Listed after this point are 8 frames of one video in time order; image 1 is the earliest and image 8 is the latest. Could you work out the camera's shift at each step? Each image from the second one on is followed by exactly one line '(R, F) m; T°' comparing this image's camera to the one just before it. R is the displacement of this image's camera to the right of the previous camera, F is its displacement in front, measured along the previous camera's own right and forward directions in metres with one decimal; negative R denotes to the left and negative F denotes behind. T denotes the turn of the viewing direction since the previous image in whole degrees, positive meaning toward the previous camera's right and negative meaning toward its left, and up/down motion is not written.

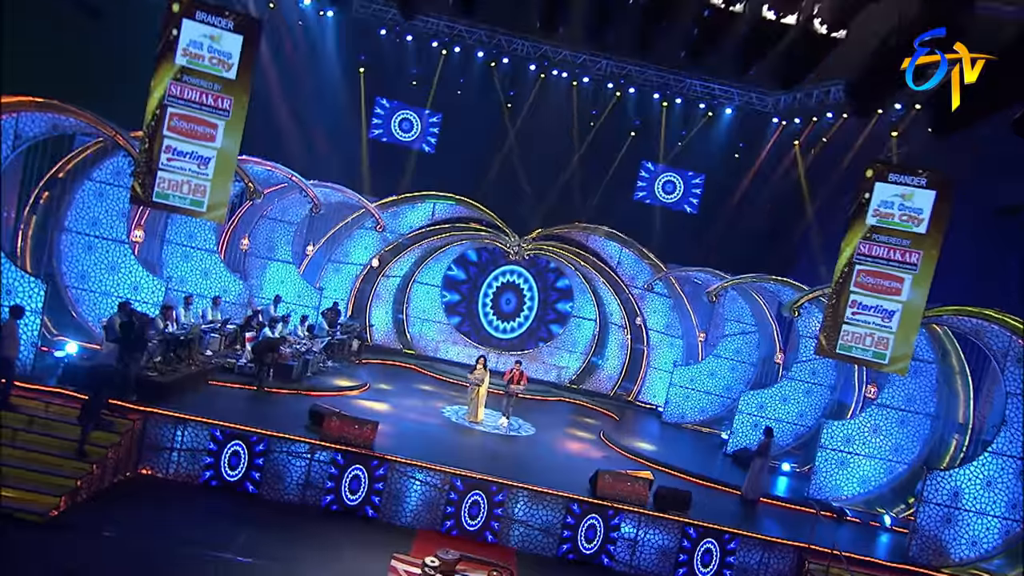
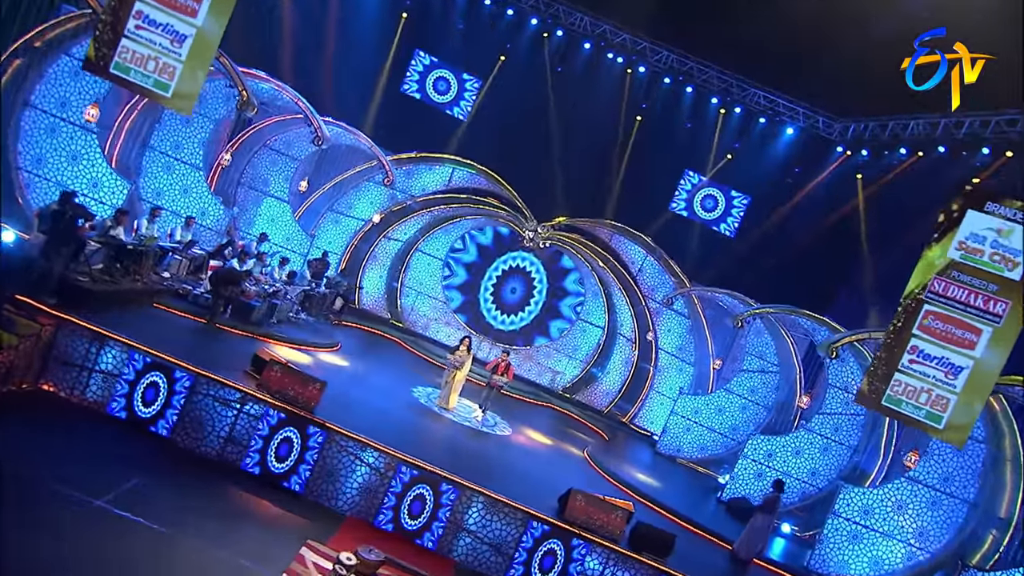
(+0.3, +1.7) m; -1°
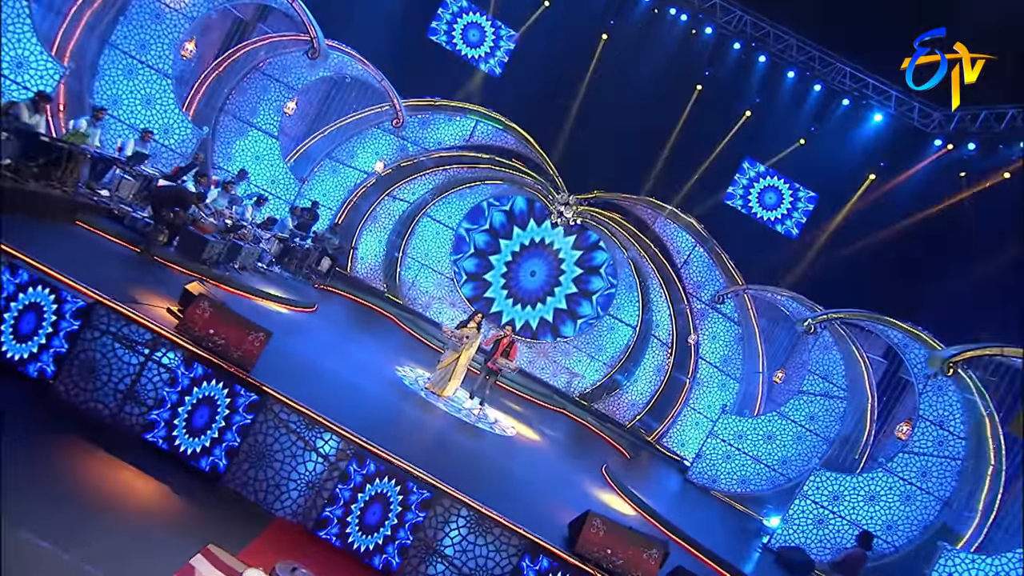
(0.0, +2.6) m; -1°
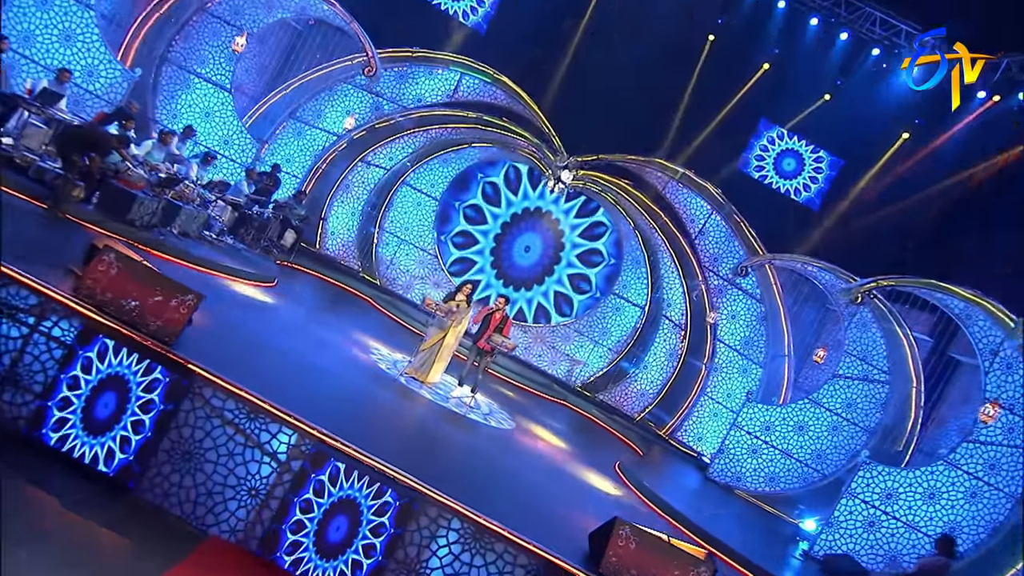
(-0.1, +1.7) m; +1°
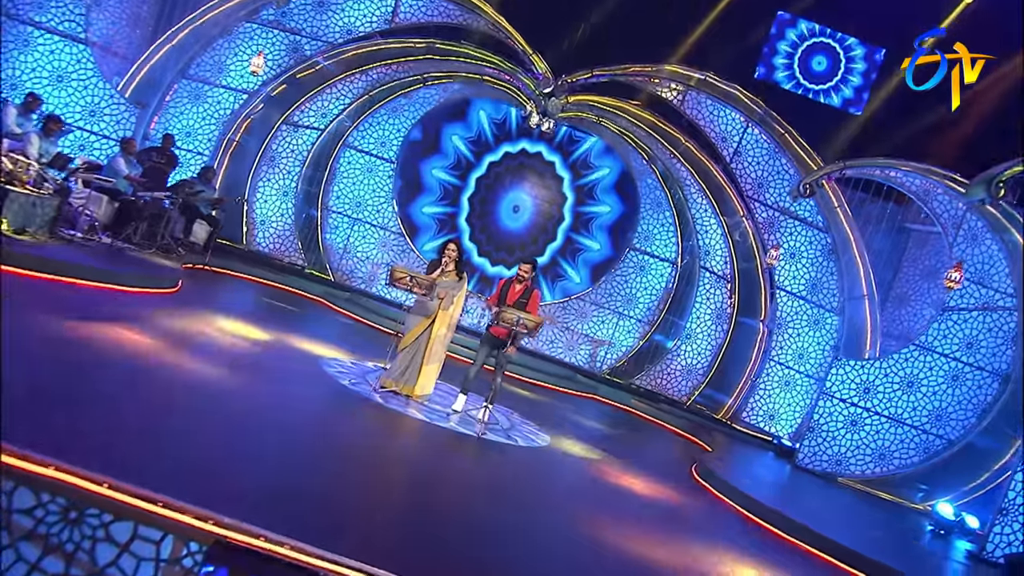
(-0.4, +2.8) m; +2°
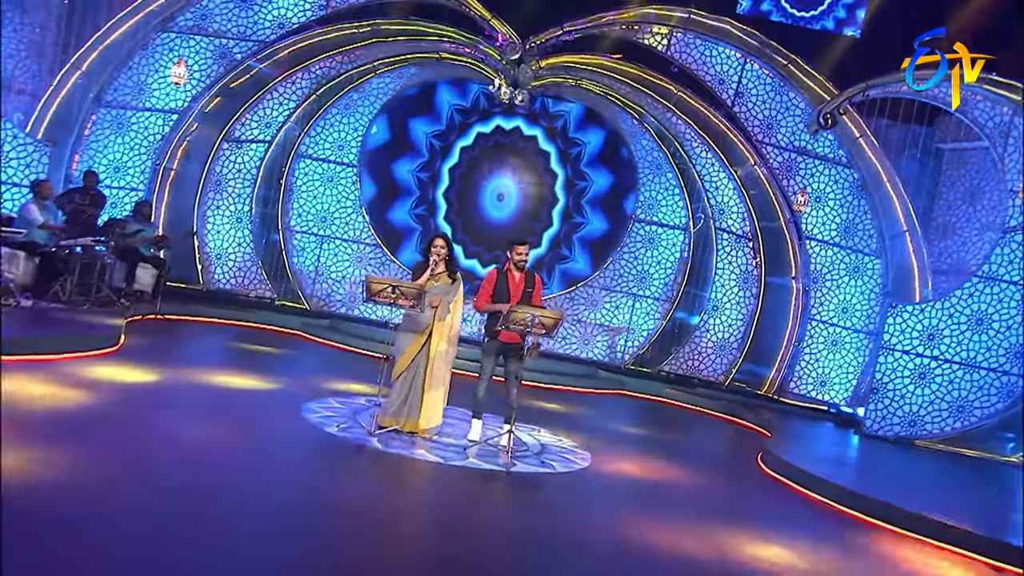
(-0.1, +1.1) m; +1°
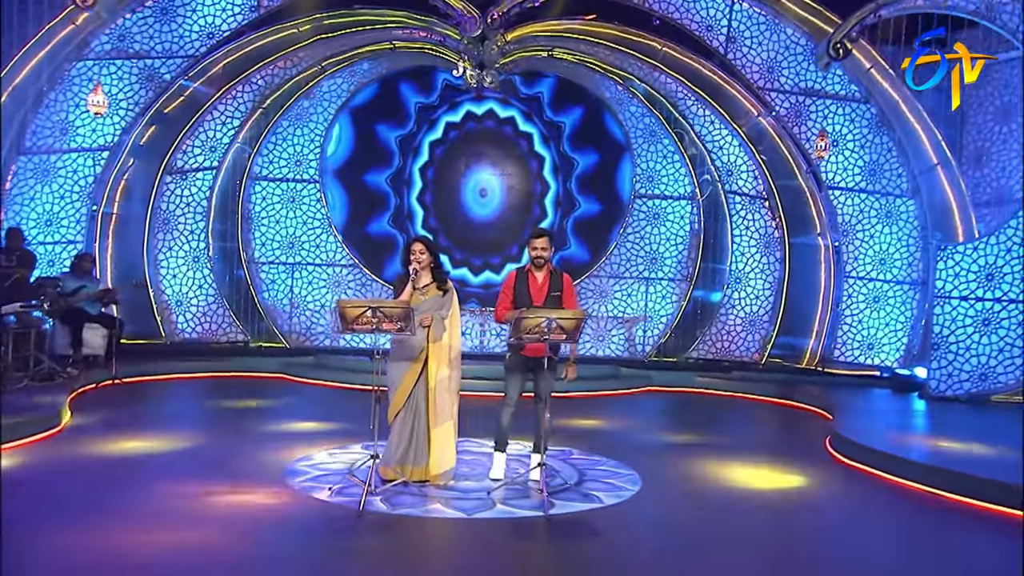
(-0.1, +0.9) m; +1°
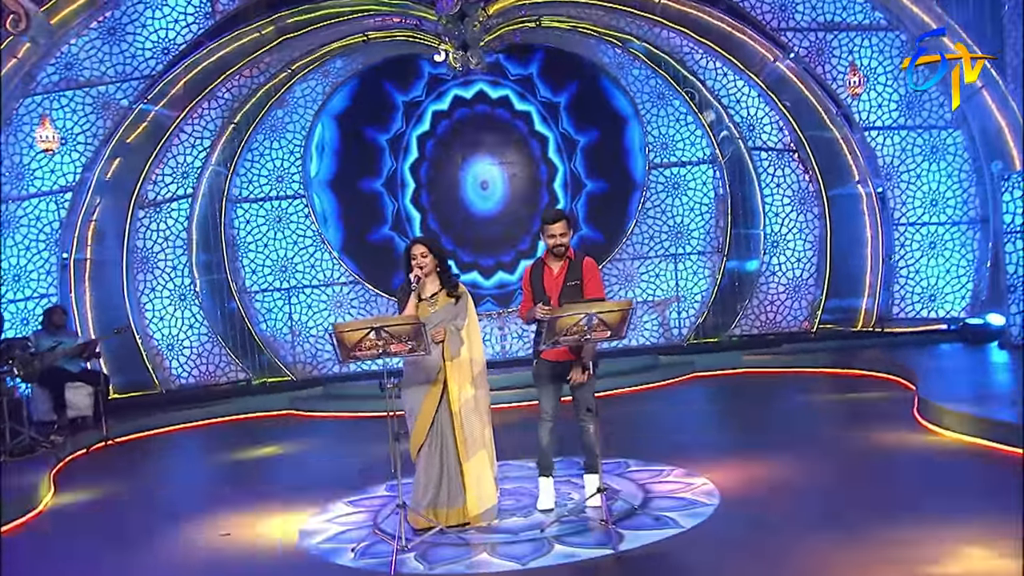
(-0.1, +0.7) m; -1°
